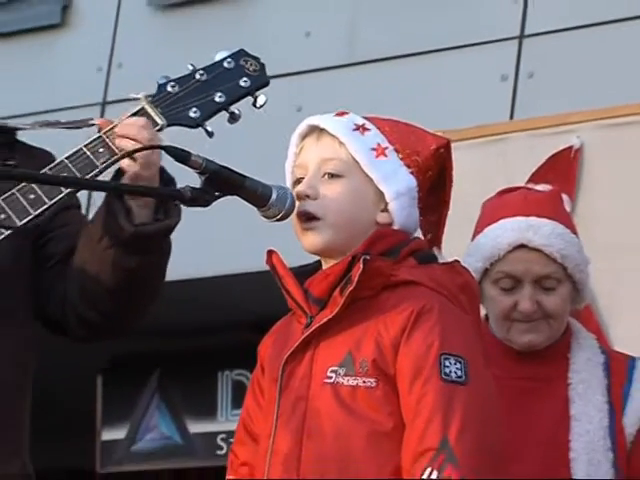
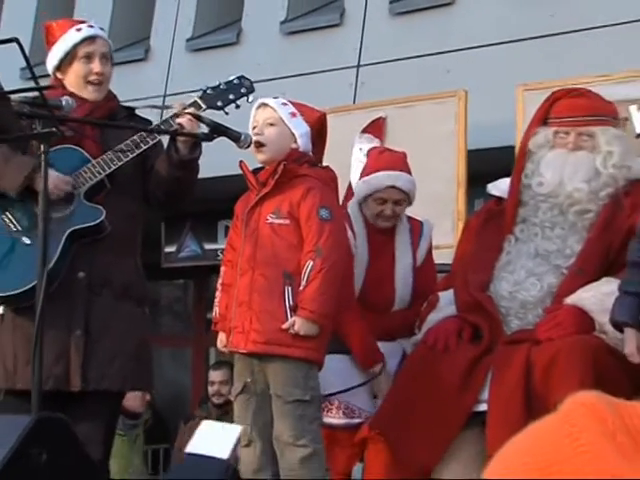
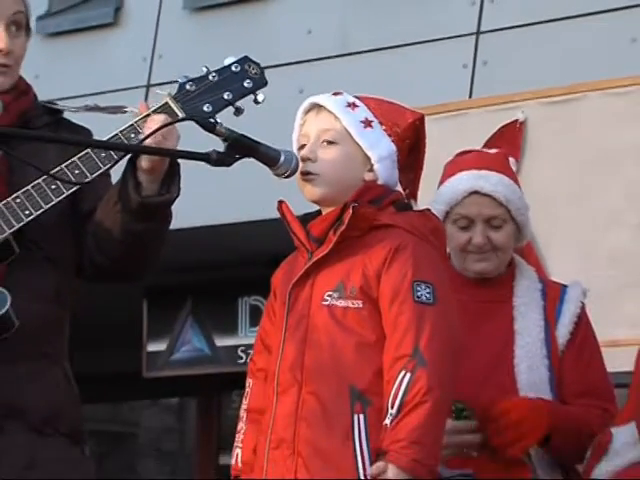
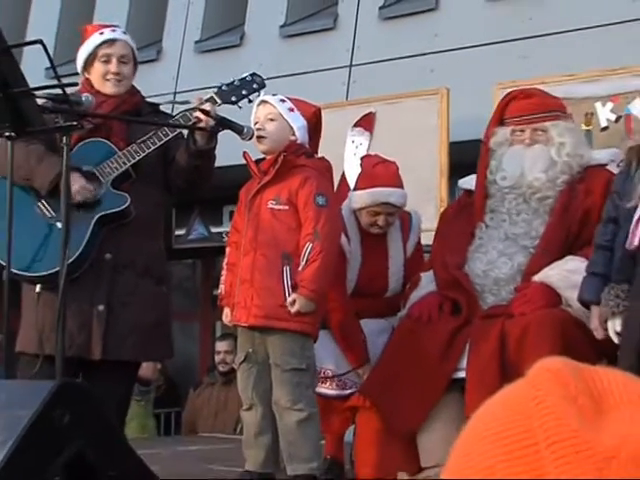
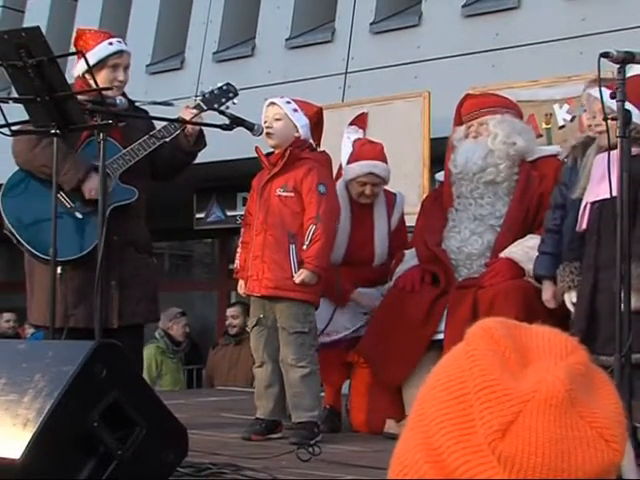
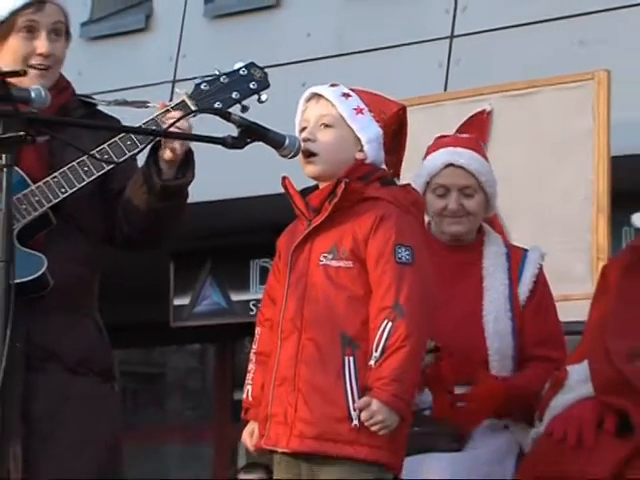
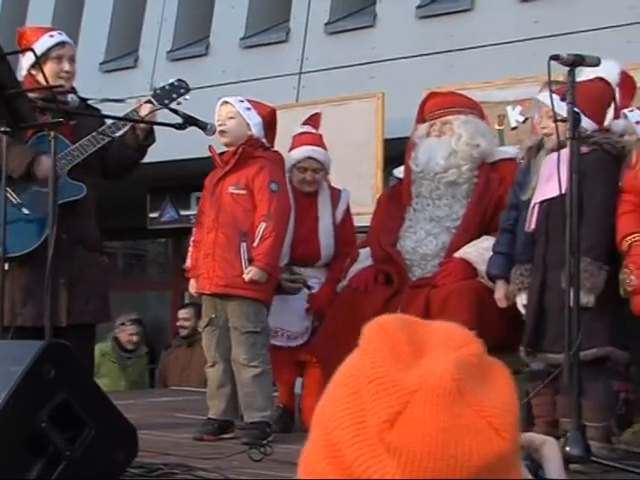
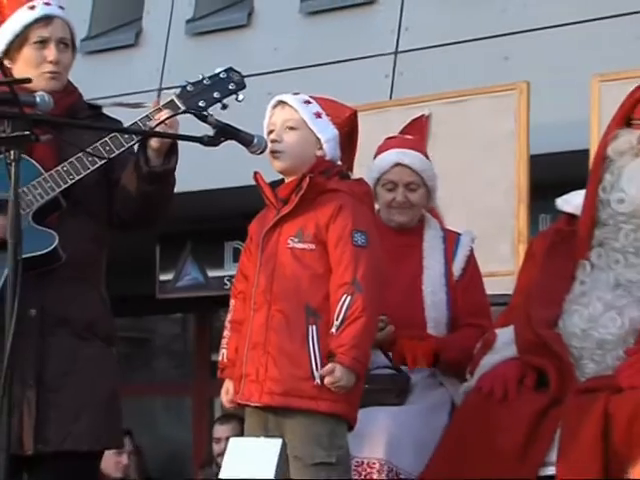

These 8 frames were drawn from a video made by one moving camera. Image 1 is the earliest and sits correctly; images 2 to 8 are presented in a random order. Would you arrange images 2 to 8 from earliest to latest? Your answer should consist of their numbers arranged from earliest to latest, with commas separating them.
3, 6, 8, 2, 4, 5, 7
